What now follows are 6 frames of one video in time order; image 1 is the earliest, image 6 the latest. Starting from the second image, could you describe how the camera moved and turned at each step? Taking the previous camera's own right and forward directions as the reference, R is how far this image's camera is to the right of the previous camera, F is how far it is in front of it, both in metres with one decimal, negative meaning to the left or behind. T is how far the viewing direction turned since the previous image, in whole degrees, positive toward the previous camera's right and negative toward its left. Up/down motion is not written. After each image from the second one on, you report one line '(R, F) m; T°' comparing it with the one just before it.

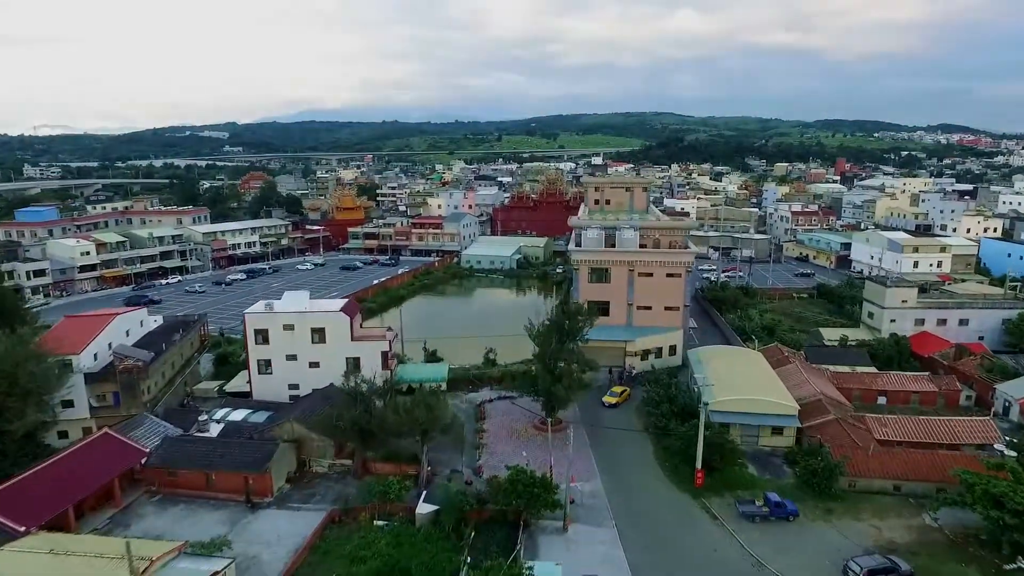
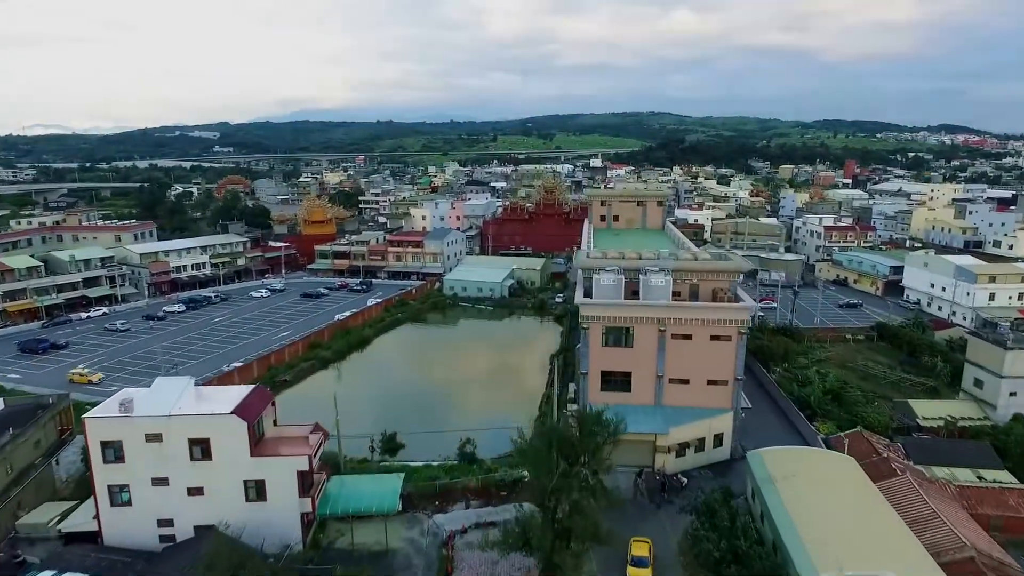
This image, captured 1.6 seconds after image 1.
(+0.3, +6.0) m; 0°
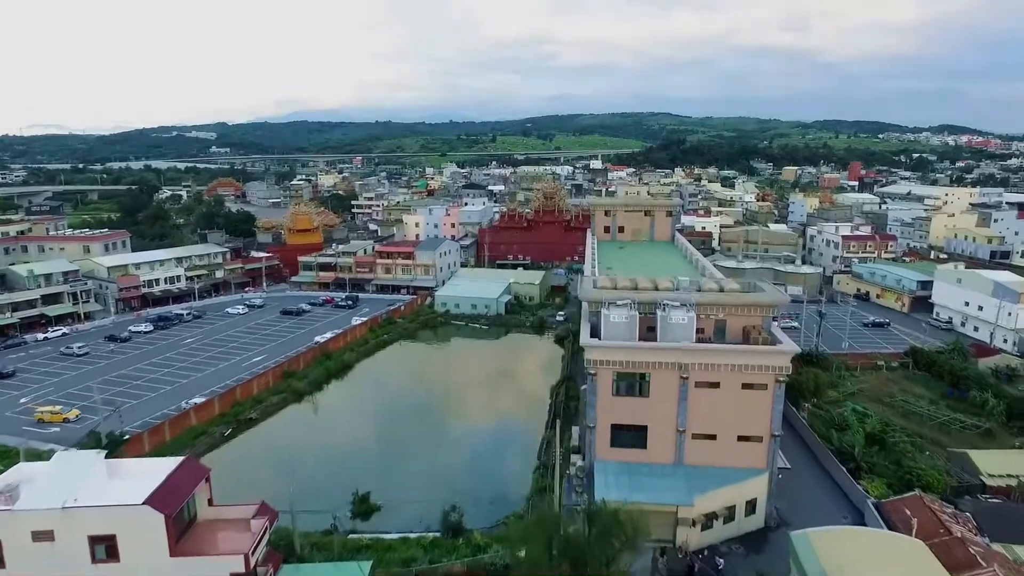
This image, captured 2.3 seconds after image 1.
(+0.1, +2.5) m; 0°
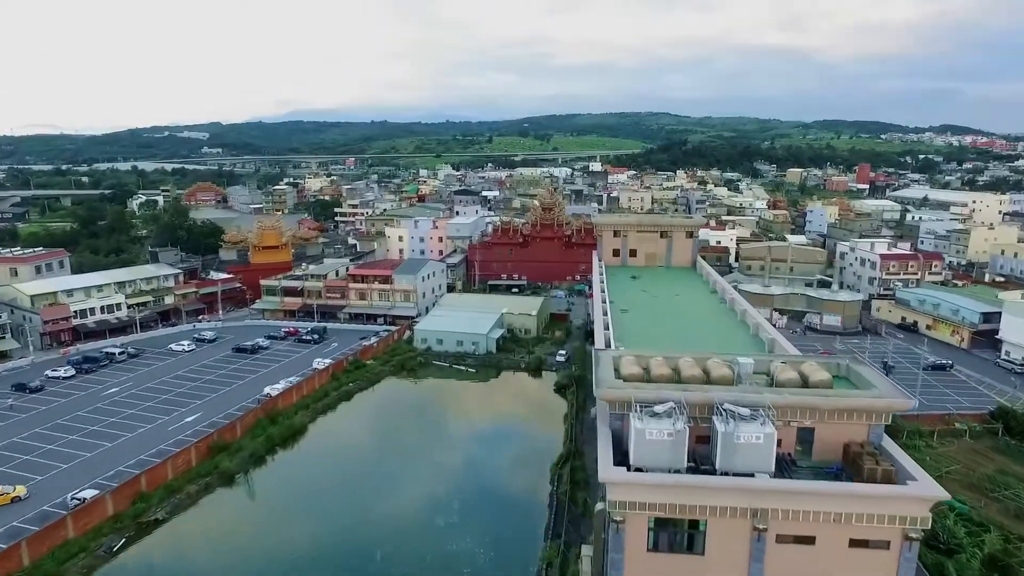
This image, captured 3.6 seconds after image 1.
(+0.2, +4.6) m; 0°
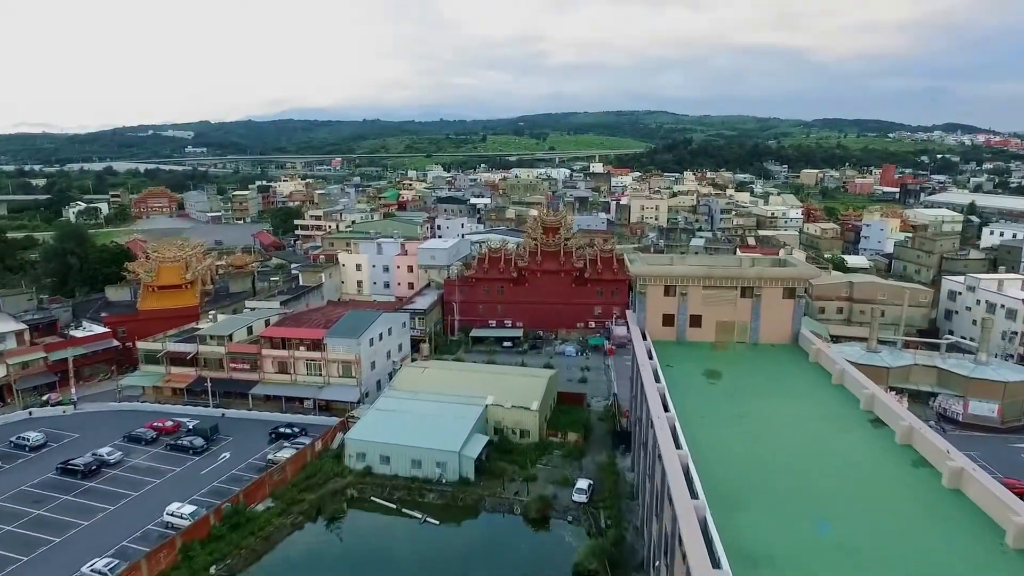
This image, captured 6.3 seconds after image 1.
(+0.2, +9.9) m; 0°
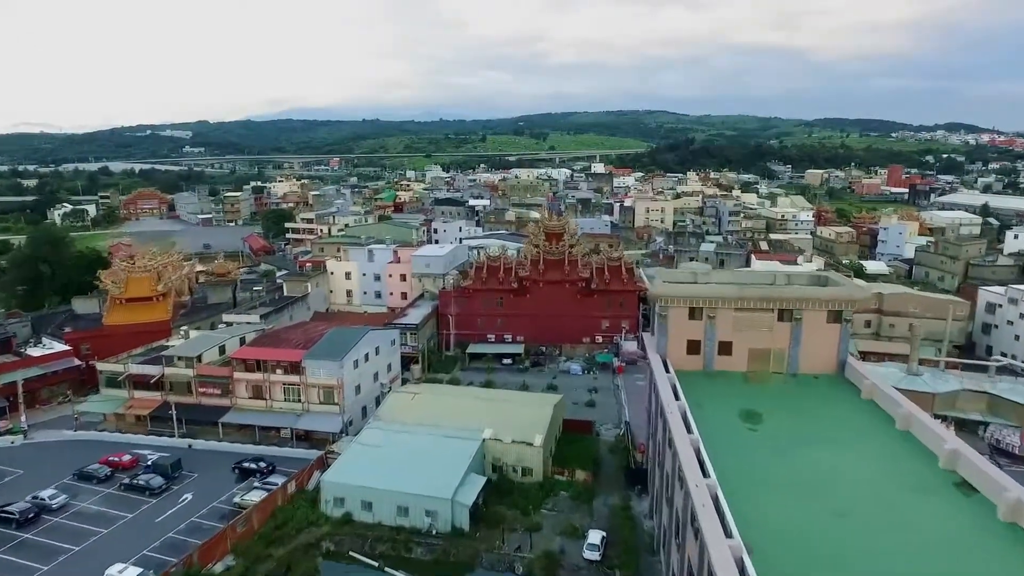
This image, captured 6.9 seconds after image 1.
(0.0, +2.2) m; 0°
